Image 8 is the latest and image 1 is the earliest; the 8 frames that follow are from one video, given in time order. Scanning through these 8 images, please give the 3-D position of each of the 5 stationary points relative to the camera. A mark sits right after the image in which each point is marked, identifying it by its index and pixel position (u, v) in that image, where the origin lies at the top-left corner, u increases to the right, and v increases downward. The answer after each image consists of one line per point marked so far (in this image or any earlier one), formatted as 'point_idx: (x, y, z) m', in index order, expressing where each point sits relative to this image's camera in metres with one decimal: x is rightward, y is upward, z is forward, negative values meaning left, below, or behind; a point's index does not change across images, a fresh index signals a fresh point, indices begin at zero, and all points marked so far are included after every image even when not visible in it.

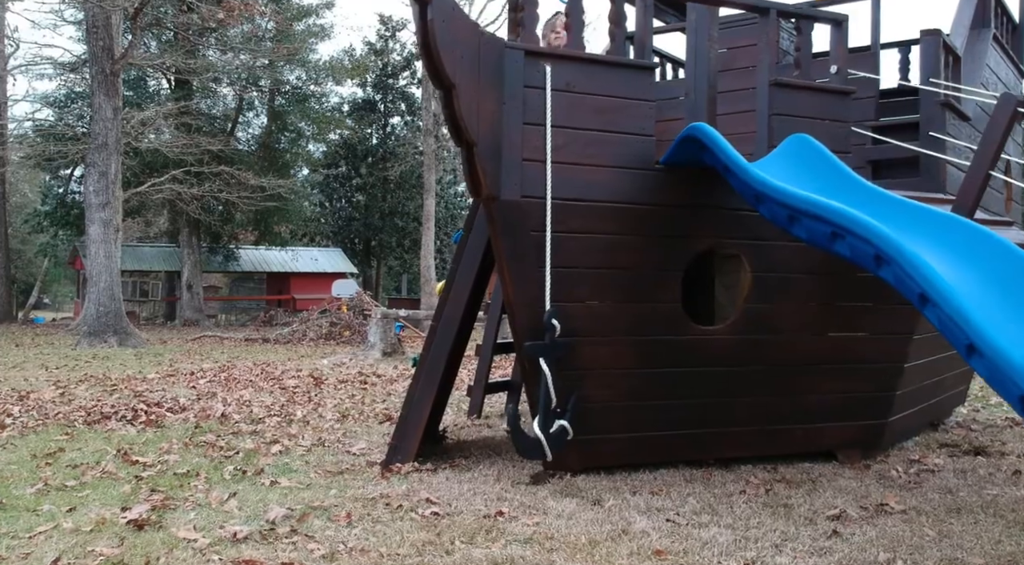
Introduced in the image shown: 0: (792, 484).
0: (+1.3, -0.9, +4.0) m
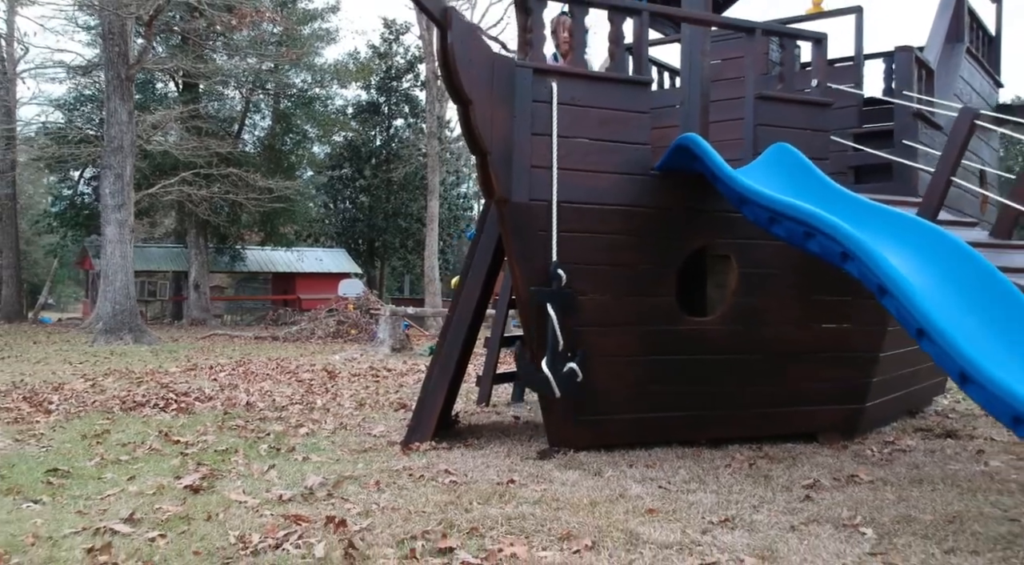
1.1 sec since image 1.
0: (+1.4, -0.9, +4.4) m
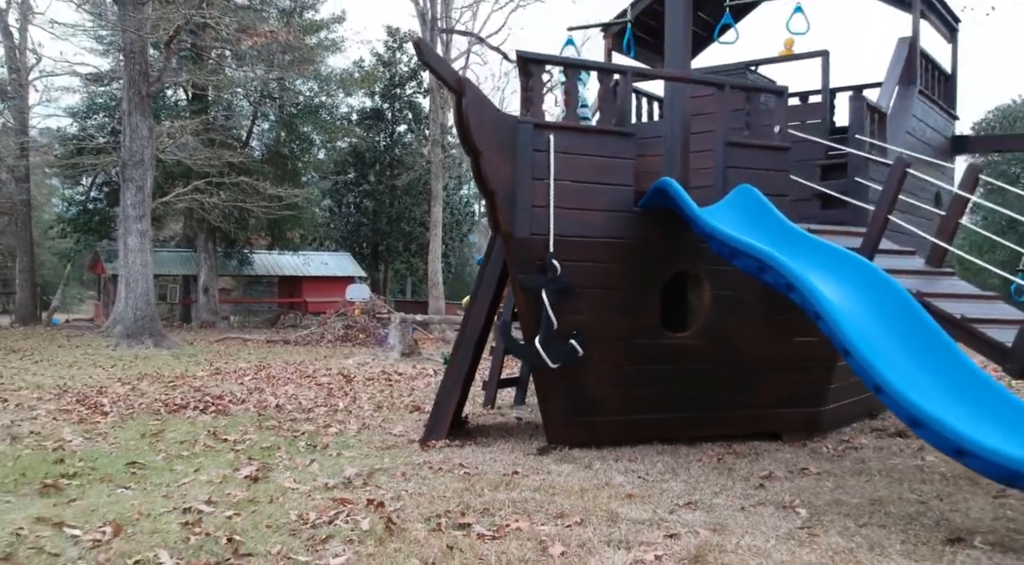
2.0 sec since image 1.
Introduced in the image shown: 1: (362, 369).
0: (+1.4, -1.0, +5.1) m
1: (-1.9, -1.1, +10.7) m
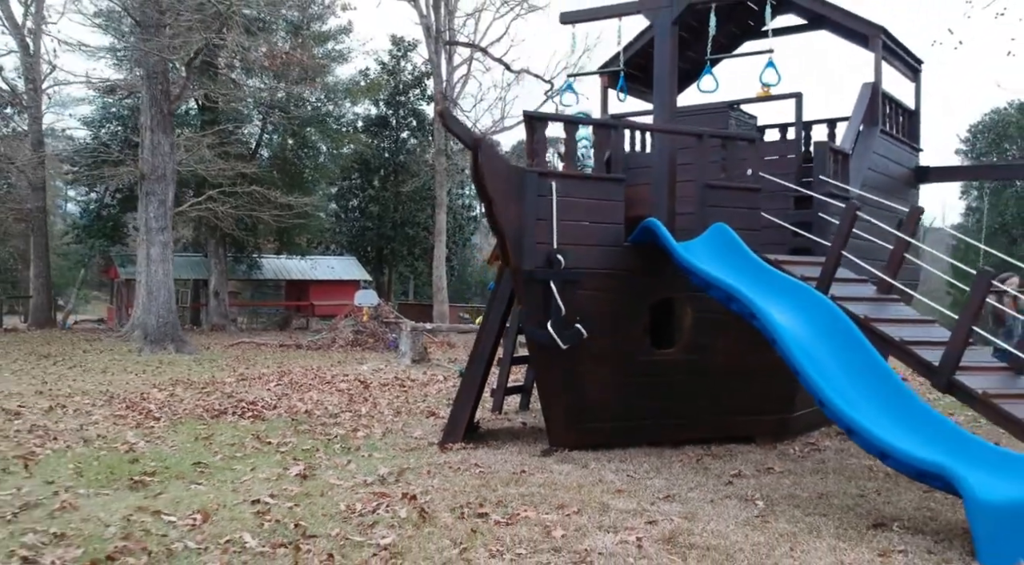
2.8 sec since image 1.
0: (+1.4, -1.2, +5.9) m
1: (-1.8, -1.3, +11.5) m
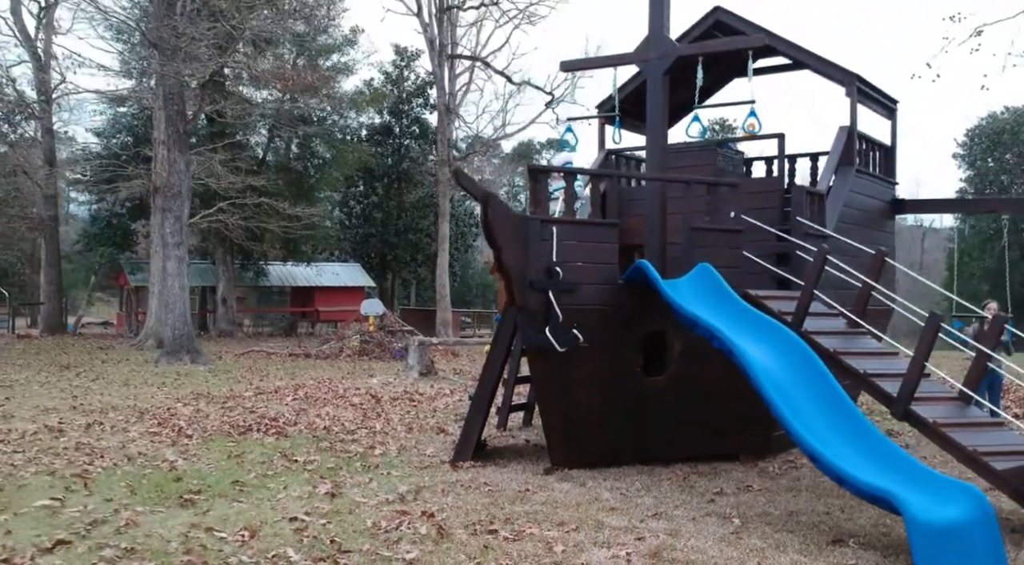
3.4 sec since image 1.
0: (+1.5, -1.5, +6.6) m
1: (-1.8, -1.5, +12.1) m
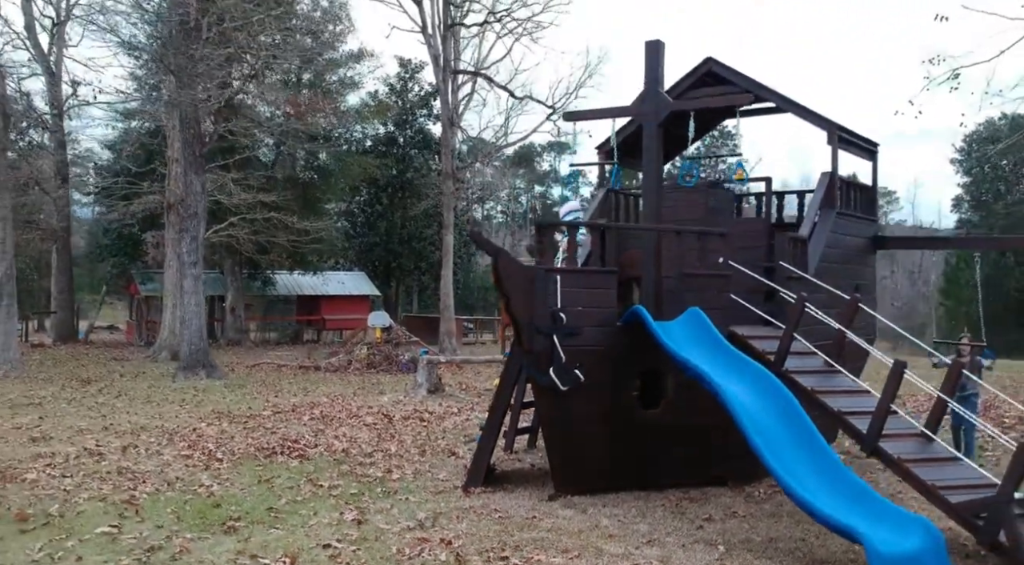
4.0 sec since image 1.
0: (+1.5, -1.8, +7.2) m
1: (-1.7, -1.9, +12.8) m
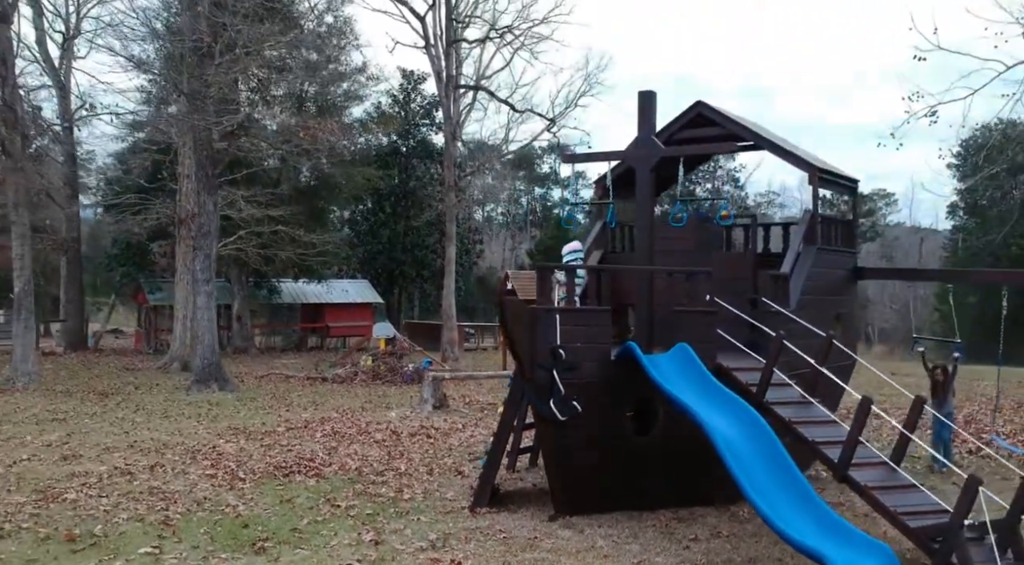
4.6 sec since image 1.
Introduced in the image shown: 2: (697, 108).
0: (+1.6, -2.2, +7.8) m
1: (-1.7, -2.2, +13.4) m
2: (+2.1, +2.0, +9.8) m
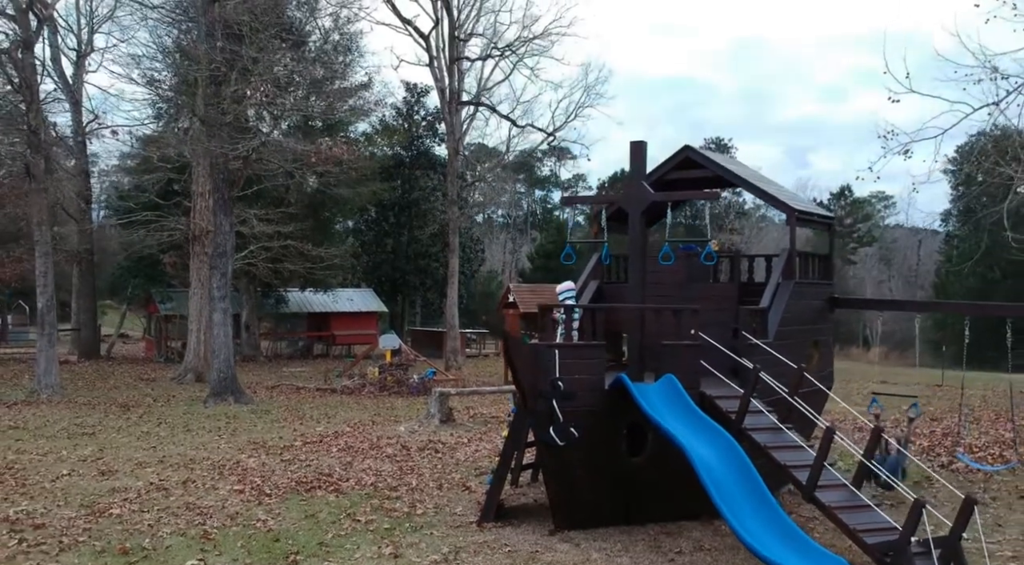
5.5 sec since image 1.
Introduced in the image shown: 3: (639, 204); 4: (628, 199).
0: (+1.6, -2.5, +8.7) m
1: (-1.7, -2.6, +14.2) m
2: (+2.2, +1.6, +10.6) m
3: (+1.5, +0.9, +9.7) m
4: (+1.4, +1.0, +9.8) m
